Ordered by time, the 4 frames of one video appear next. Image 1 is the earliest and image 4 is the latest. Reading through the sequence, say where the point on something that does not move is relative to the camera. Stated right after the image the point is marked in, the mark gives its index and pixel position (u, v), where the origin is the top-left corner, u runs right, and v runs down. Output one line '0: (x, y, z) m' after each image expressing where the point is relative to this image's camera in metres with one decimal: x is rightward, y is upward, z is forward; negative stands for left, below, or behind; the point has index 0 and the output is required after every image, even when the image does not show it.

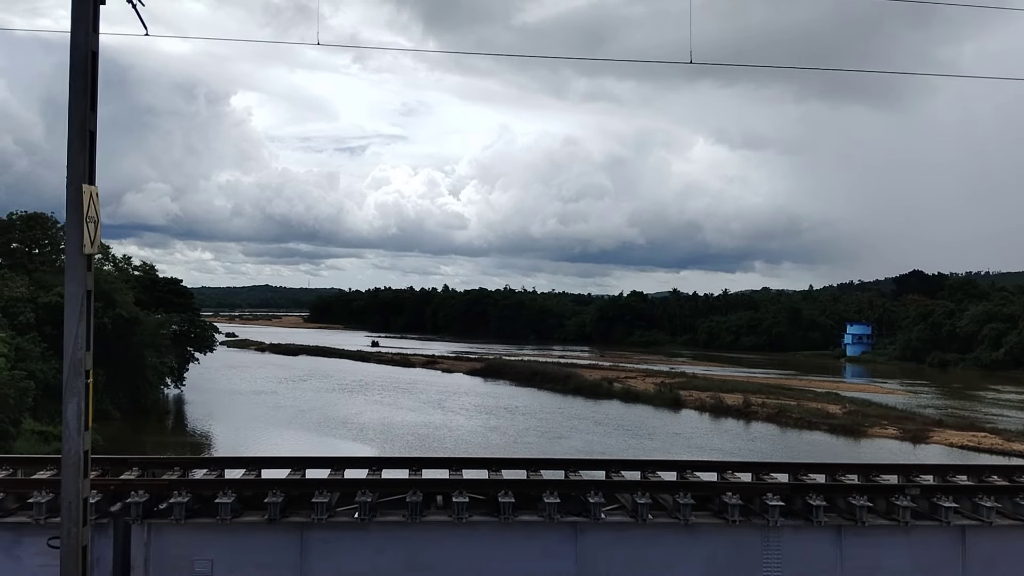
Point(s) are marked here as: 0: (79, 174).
0: (-2.7, +0.7, +4.6) m
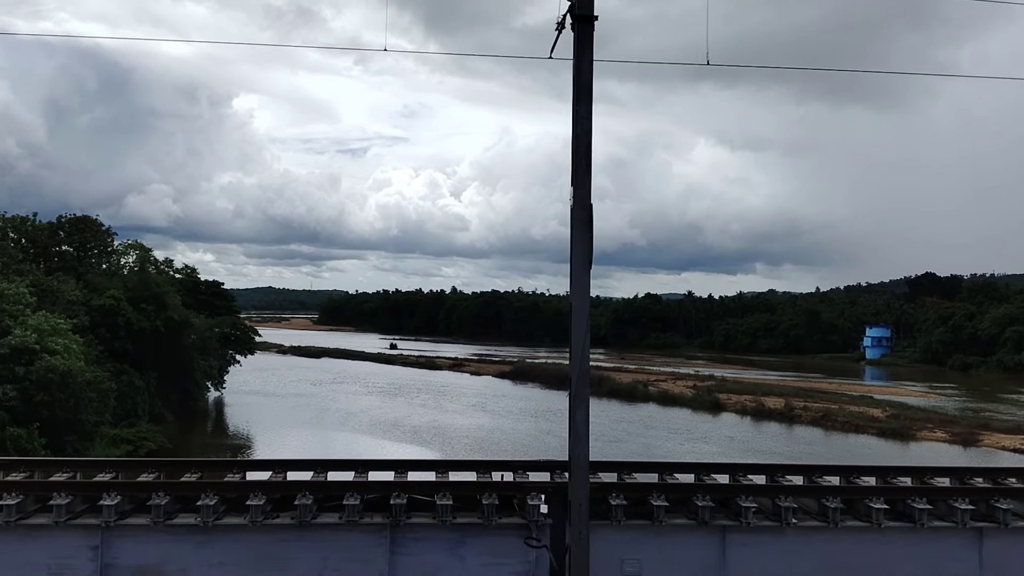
0: (+0.5, +0.6, +4.8) m
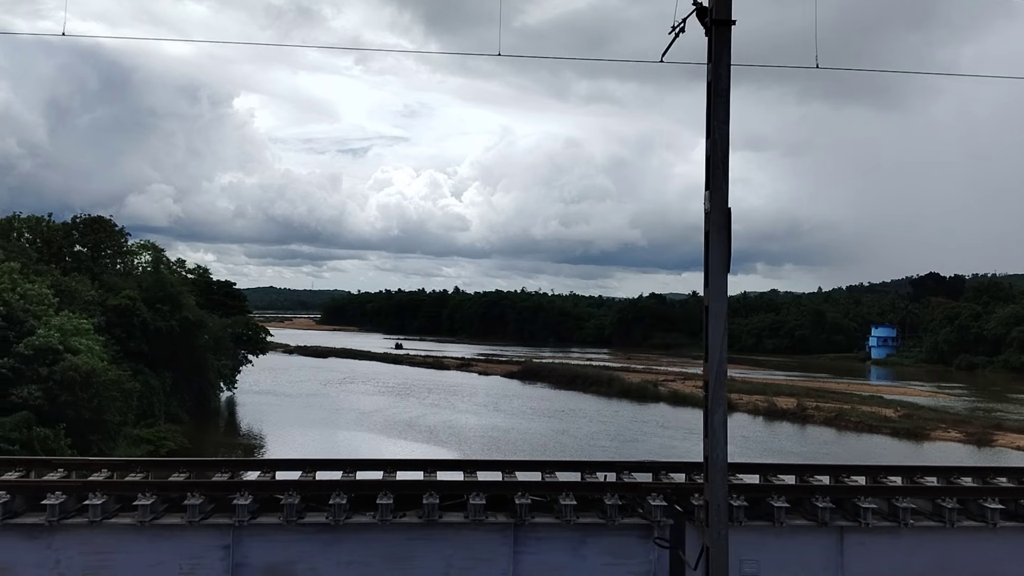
0: (+1.4, +0.6, +4.9) m
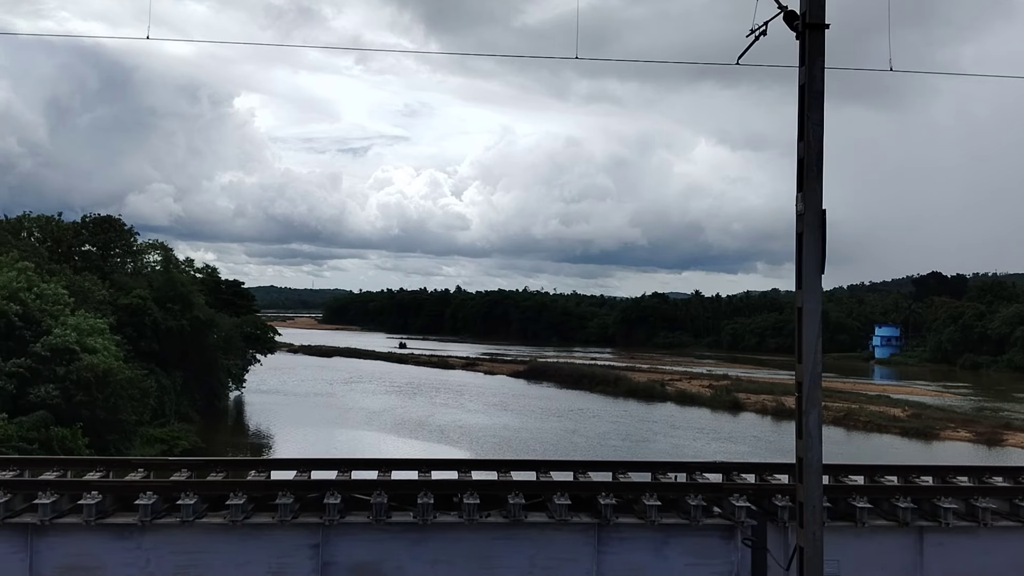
0: (+2.0, +0.6, +4.9) m
